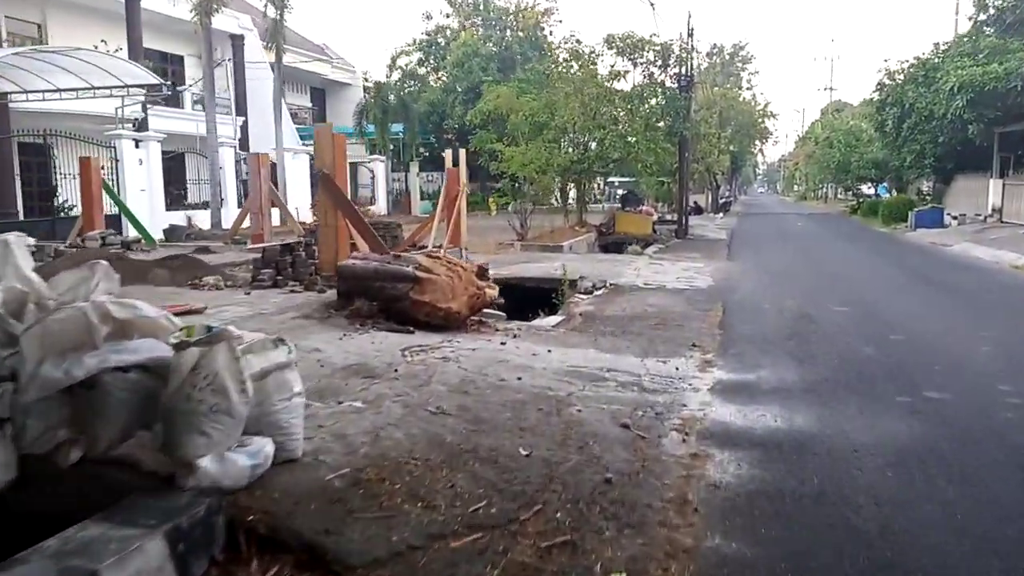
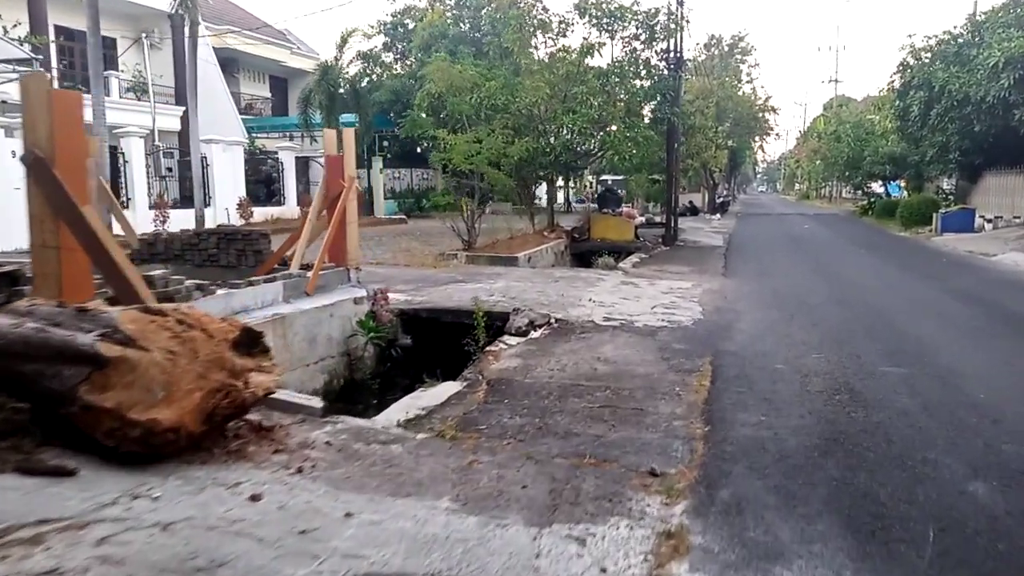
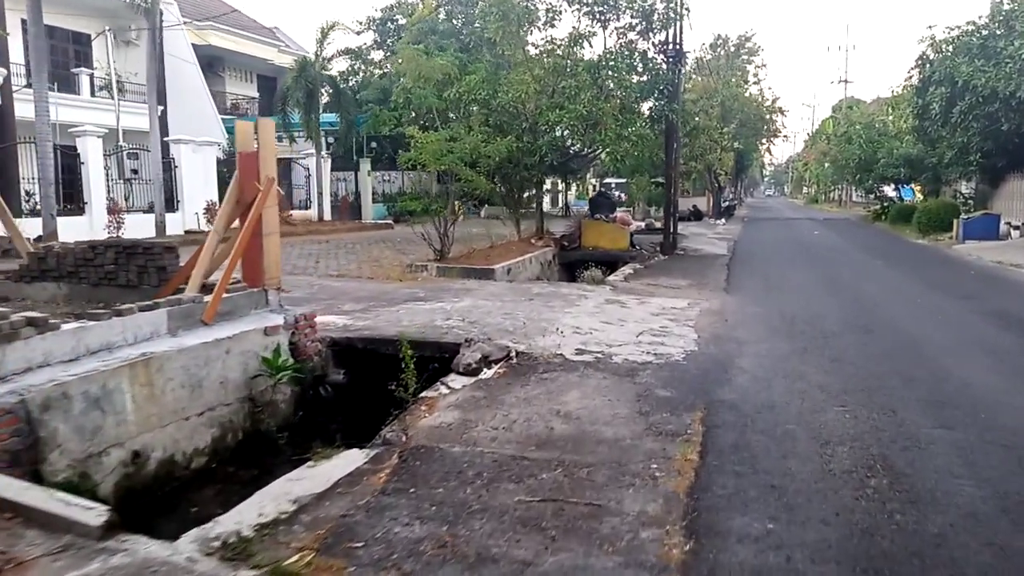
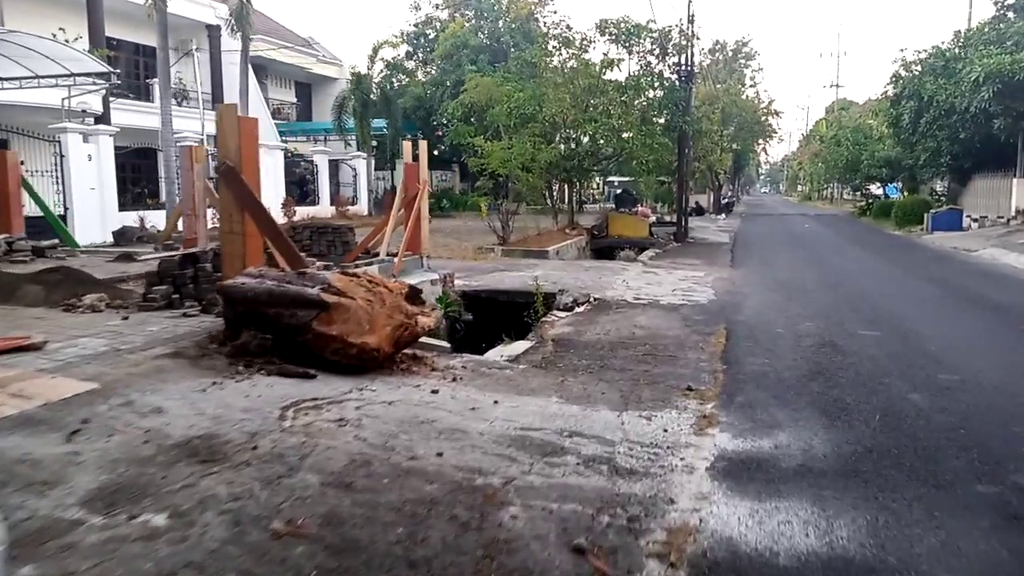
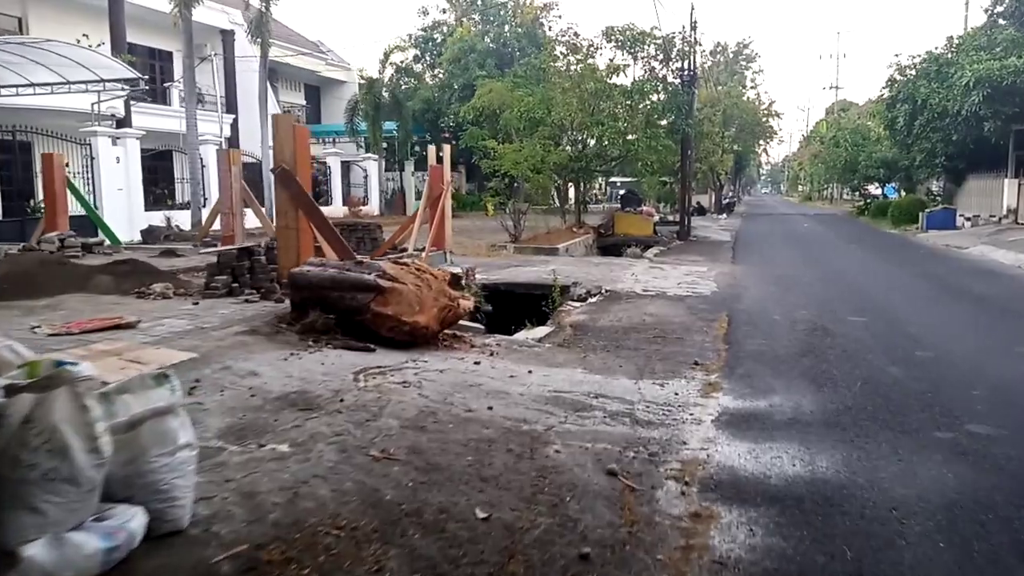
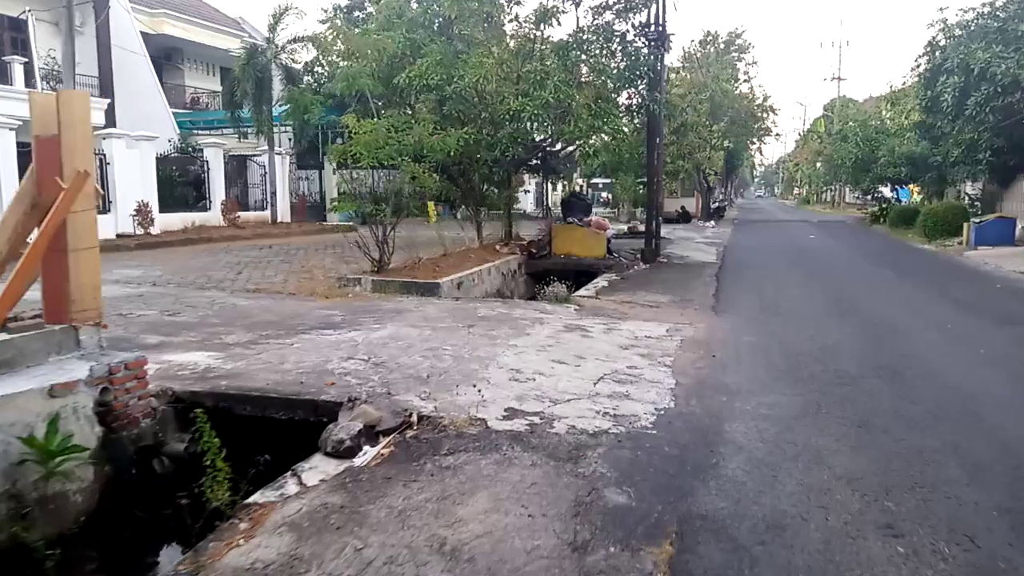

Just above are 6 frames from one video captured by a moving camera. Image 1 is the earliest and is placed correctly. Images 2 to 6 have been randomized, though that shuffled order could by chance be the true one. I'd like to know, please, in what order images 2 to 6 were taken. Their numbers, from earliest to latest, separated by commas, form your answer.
5, 4, 2, 3, 6
